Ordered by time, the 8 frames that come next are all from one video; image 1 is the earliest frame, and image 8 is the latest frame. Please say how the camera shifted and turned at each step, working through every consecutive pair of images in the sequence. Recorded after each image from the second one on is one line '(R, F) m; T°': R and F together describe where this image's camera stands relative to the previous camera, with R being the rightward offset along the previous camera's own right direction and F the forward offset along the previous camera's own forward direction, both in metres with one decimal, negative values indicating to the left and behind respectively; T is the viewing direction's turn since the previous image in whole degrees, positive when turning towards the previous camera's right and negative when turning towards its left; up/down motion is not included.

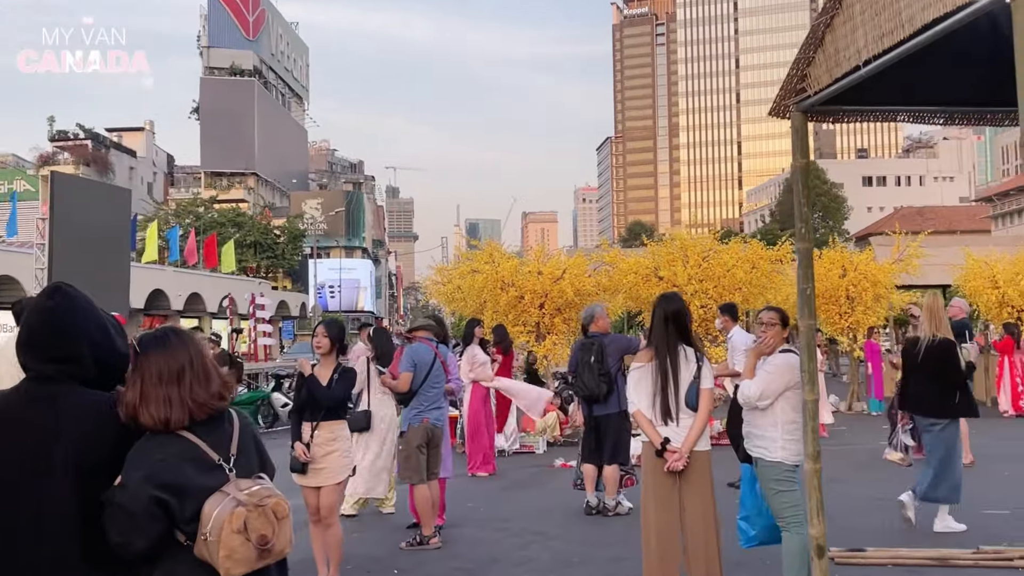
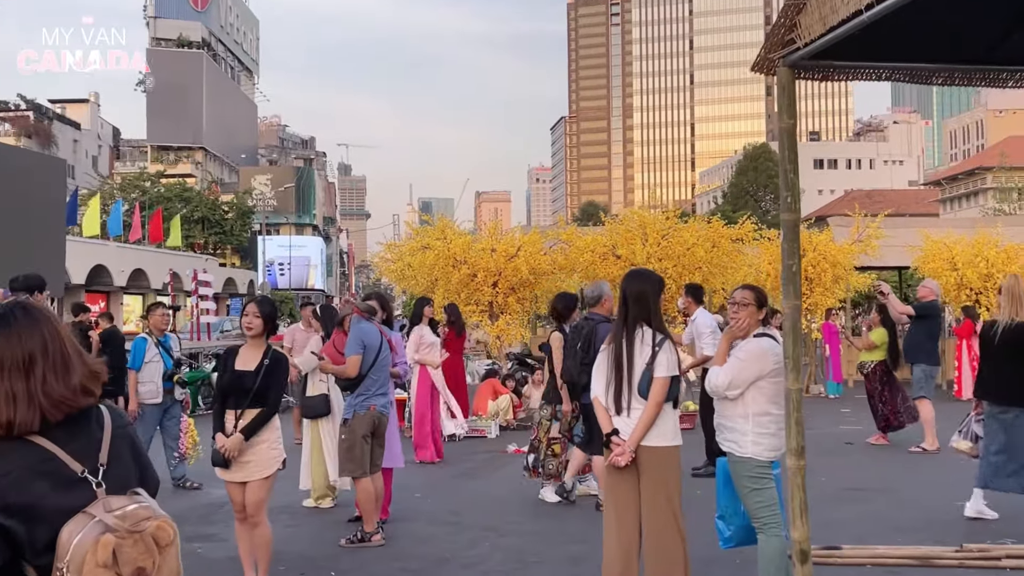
(0.0, +0.6) m; +3°
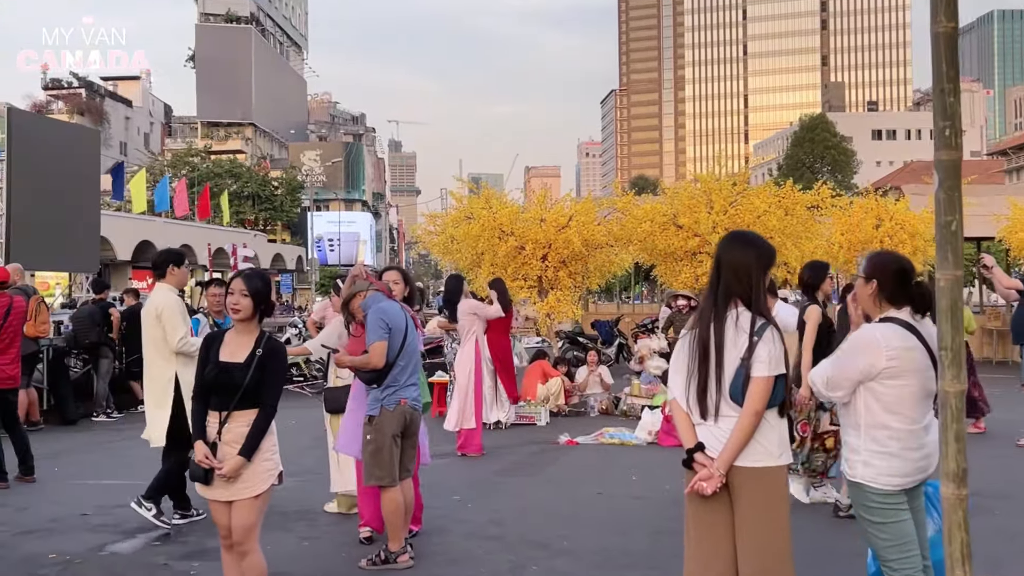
(0.0, +1.2) m; -3°
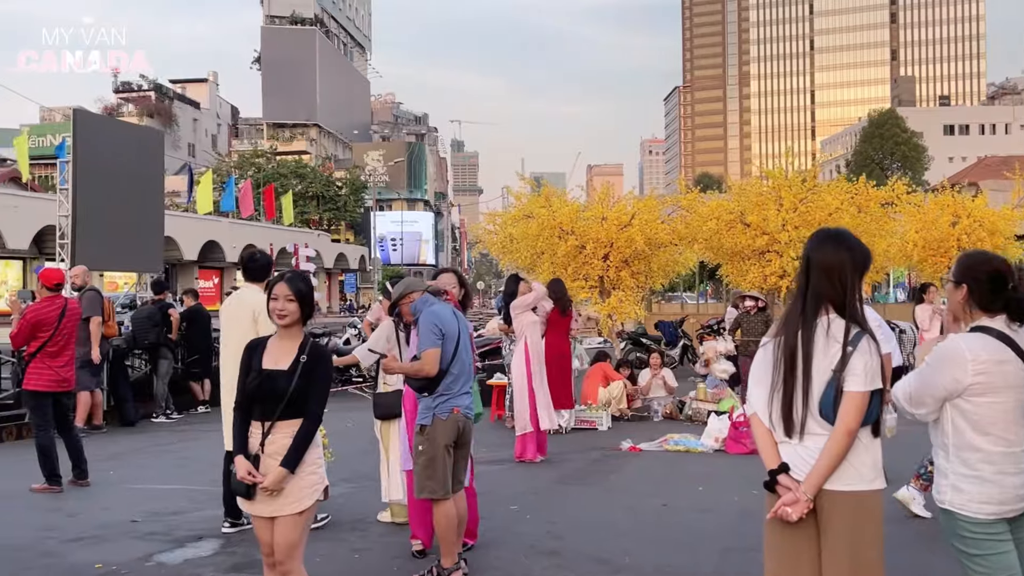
(0.0, +0.3) m; -3°
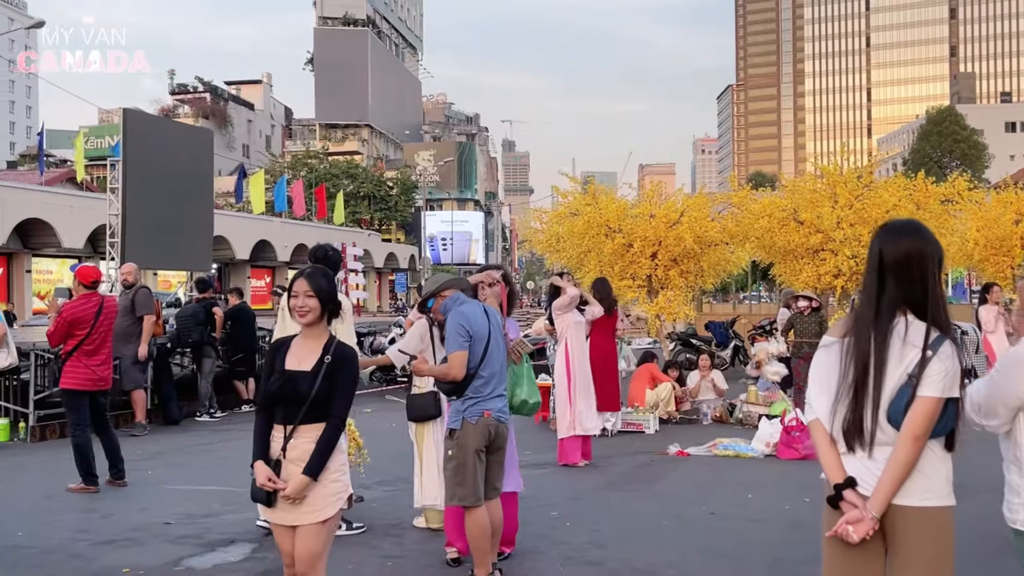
(+0.1, +0.3) m; -3°
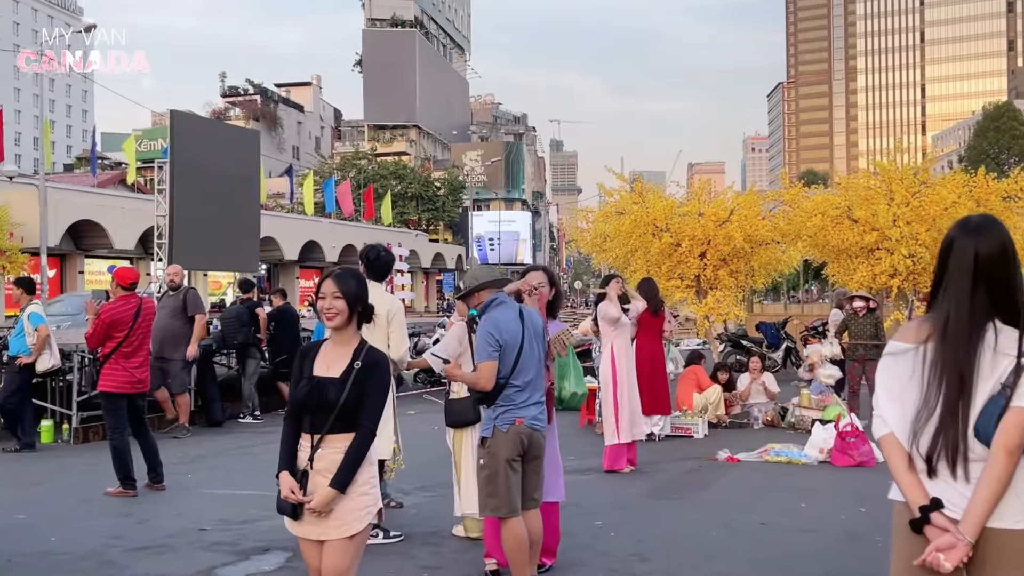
(0.0, +0.2) m; -3°
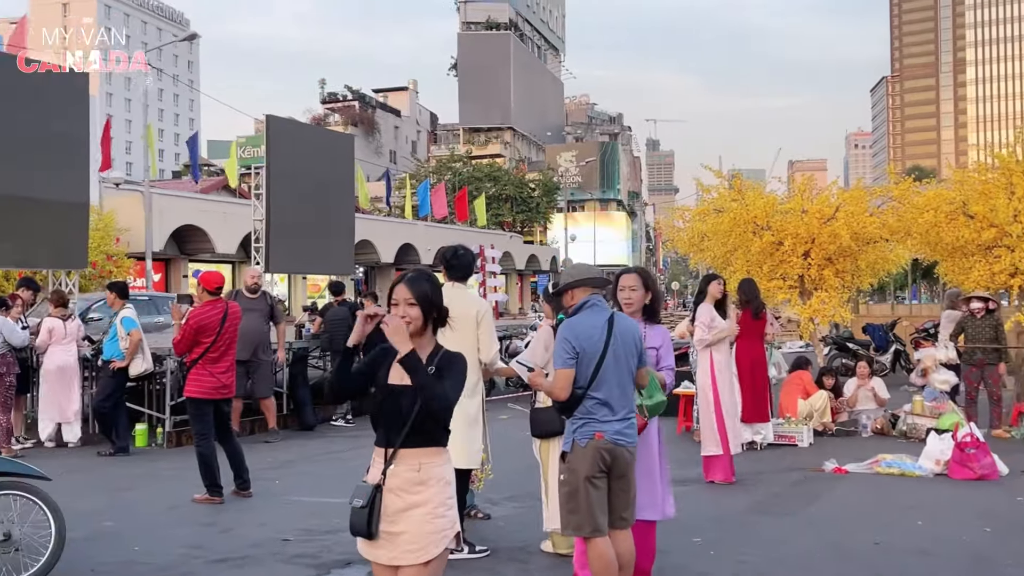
(0.0, +0.3) m; -5°
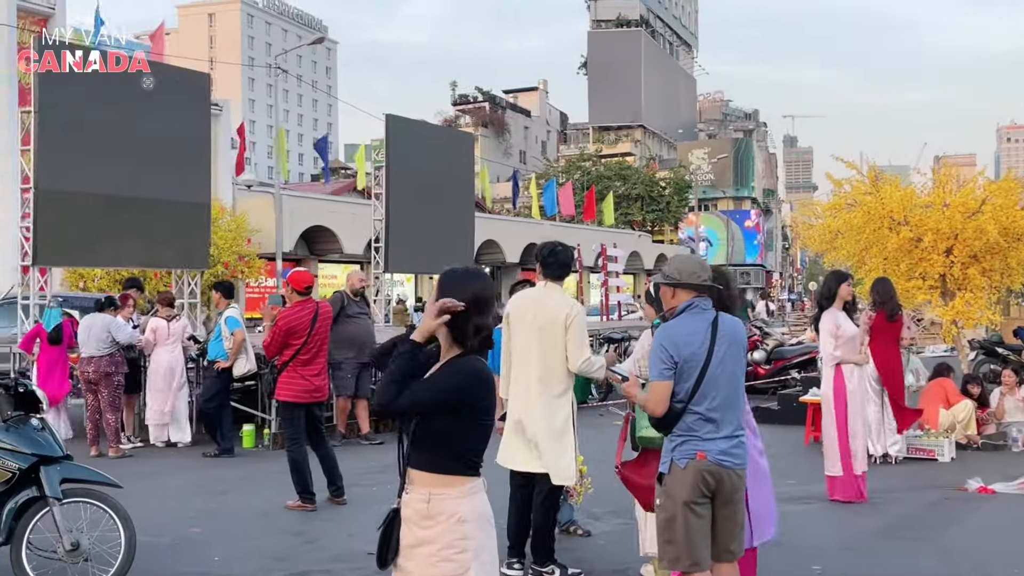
(+0.2, +0.5) m; -7°
